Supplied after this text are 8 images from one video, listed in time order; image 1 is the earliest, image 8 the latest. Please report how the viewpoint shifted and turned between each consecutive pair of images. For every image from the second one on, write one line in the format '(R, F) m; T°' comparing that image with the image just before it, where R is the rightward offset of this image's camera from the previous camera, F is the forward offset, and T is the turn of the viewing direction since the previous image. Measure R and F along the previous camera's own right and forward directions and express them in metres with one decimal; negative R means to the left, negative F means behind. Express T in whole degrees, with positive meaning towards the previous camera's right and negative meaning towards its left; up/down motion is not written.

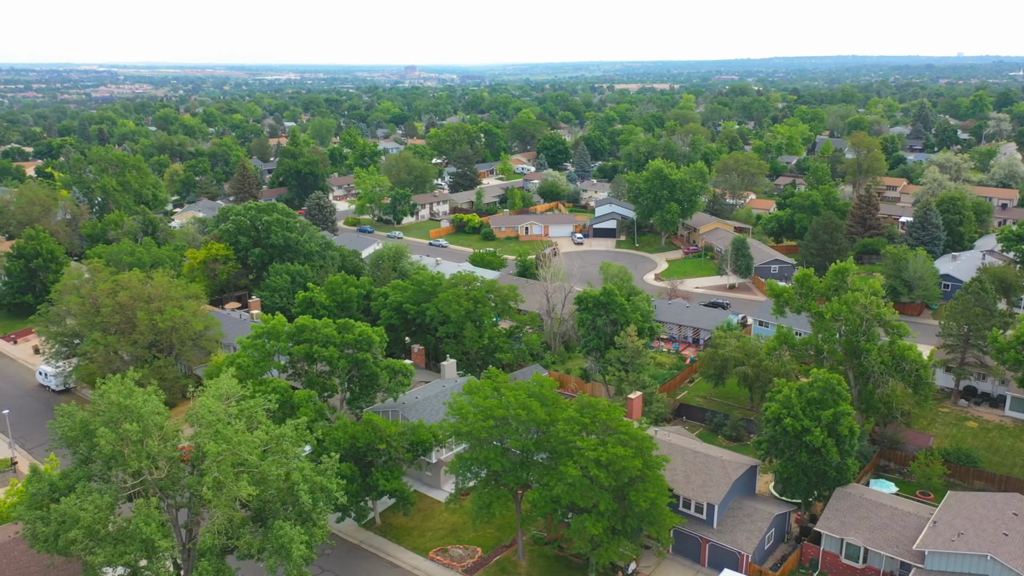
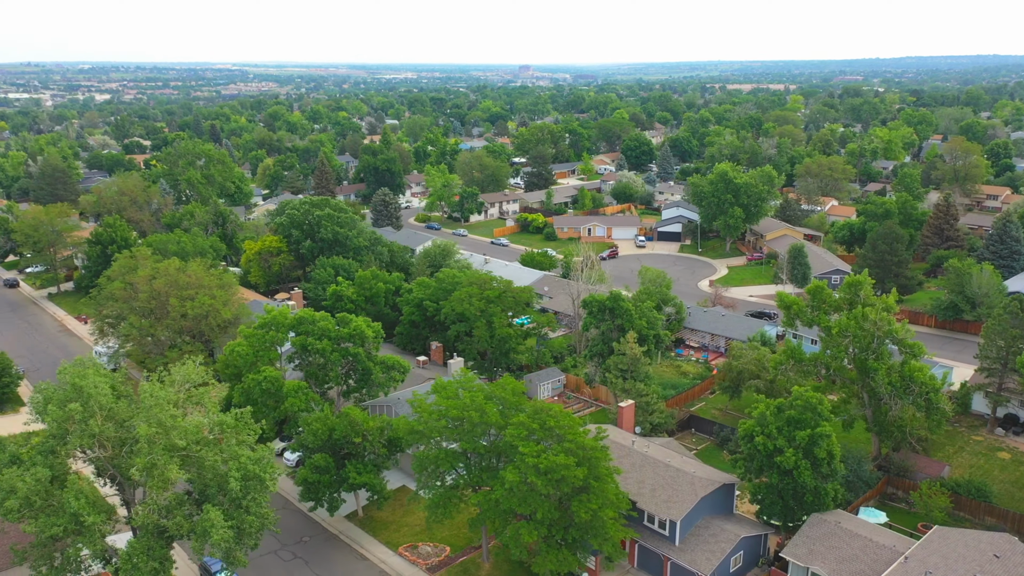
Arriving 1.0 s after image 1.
(+4.1, +0.5) m; -8°
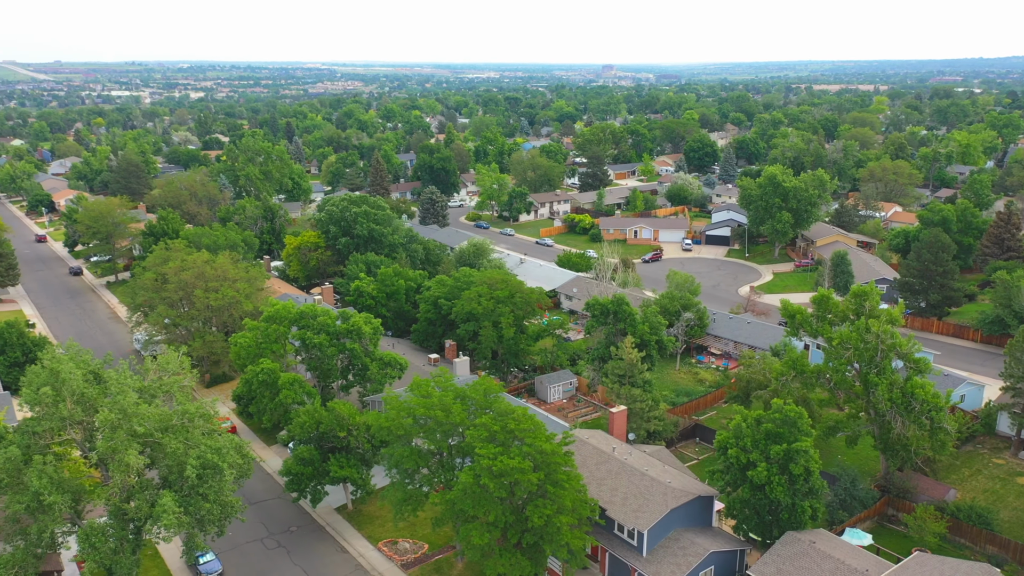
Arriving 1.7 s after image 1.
(+3.0, +0.3) m; -5°
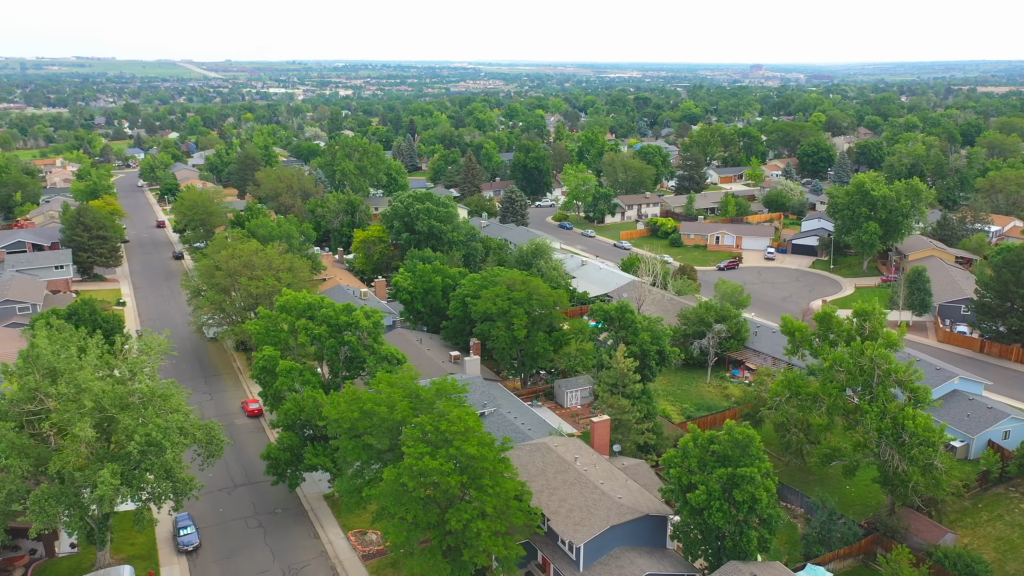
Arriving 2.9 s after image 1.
(+5.0, +0.6) m; -9°
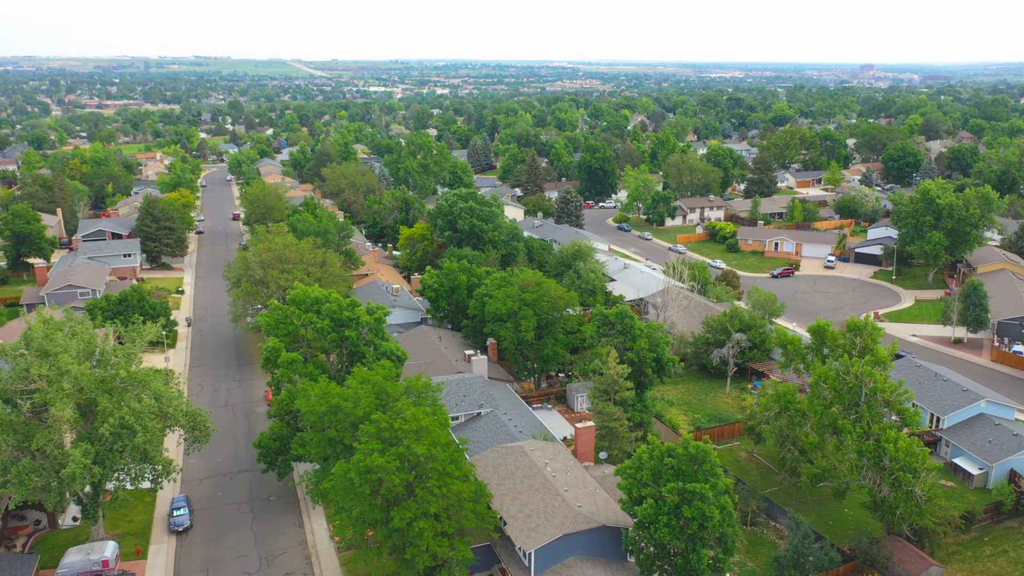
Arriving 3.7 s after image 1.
(+3.5, +0.4) m; -7°
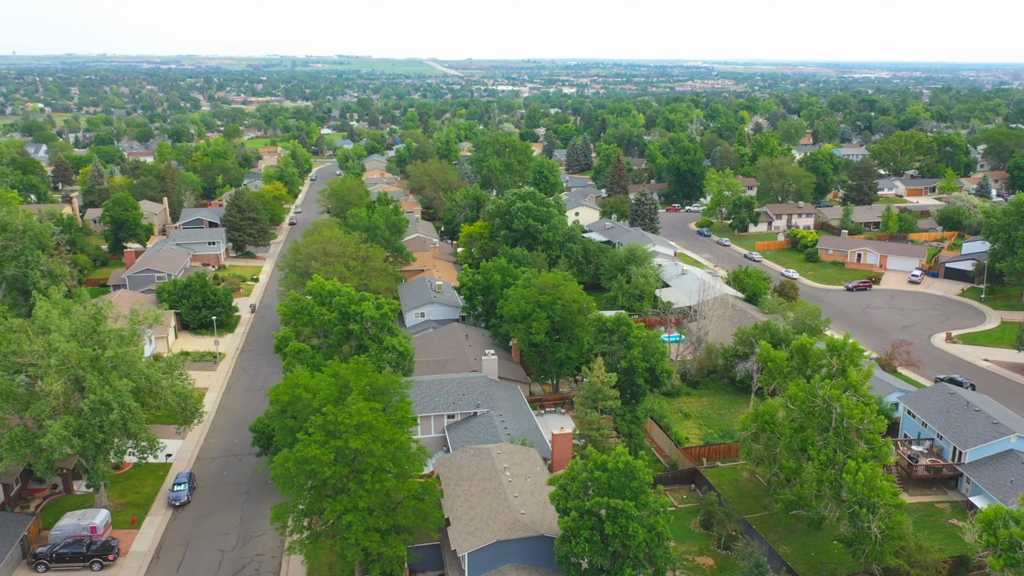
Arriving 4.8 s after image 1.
(+4.6, +0.6) m; -9°
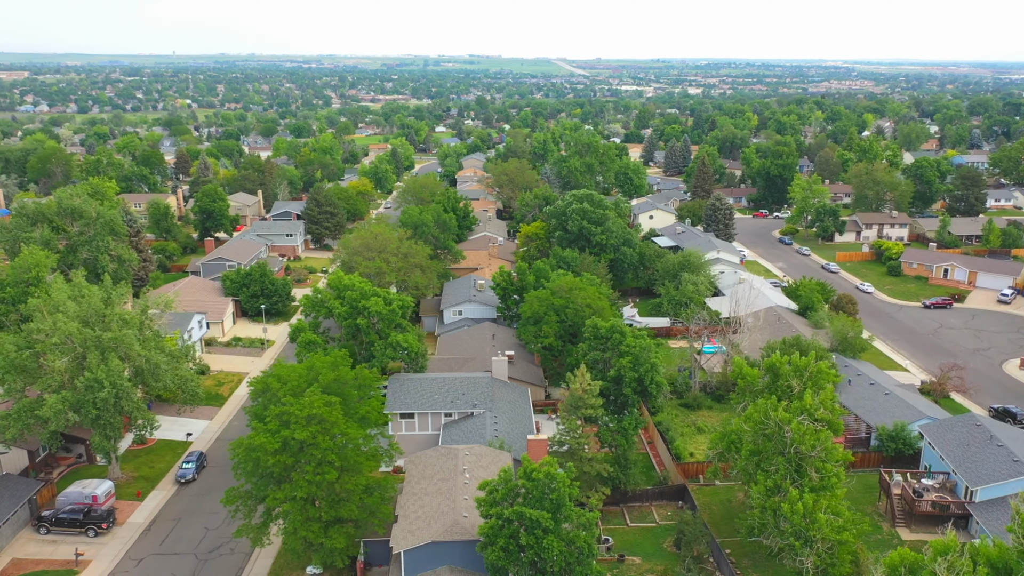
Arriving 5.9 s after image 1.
(+4.5, +0.5) m; -8°
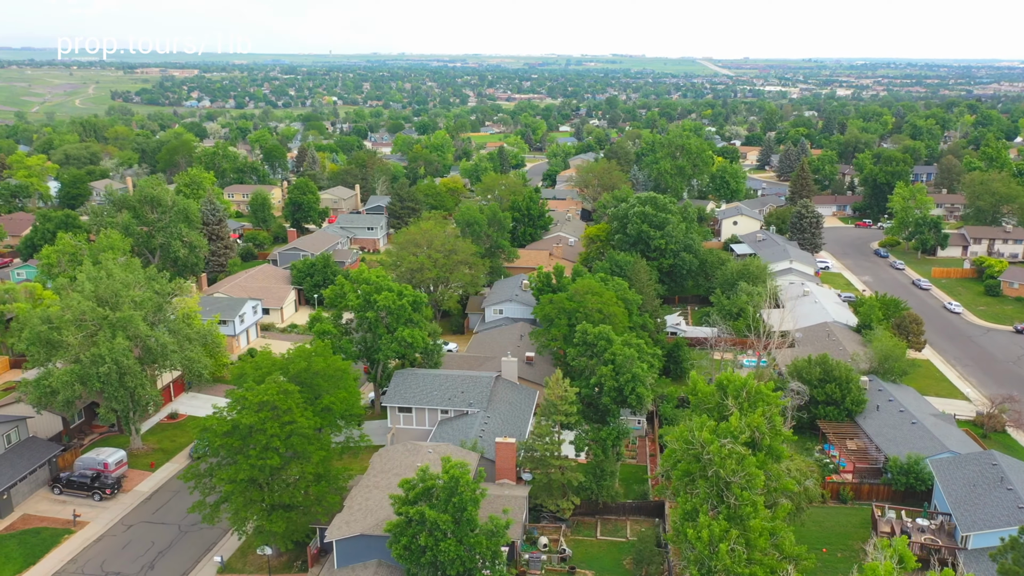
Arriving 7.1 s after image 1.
(+5.0, +0.6) m; -9°
